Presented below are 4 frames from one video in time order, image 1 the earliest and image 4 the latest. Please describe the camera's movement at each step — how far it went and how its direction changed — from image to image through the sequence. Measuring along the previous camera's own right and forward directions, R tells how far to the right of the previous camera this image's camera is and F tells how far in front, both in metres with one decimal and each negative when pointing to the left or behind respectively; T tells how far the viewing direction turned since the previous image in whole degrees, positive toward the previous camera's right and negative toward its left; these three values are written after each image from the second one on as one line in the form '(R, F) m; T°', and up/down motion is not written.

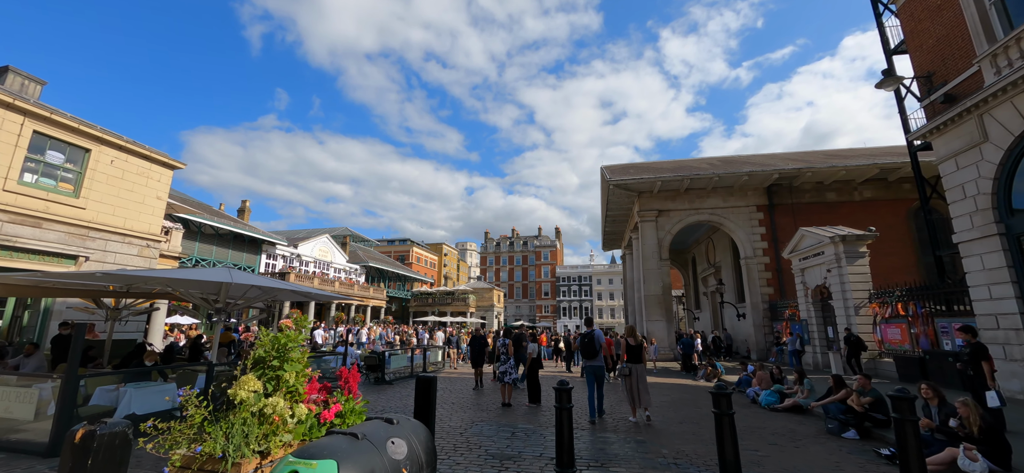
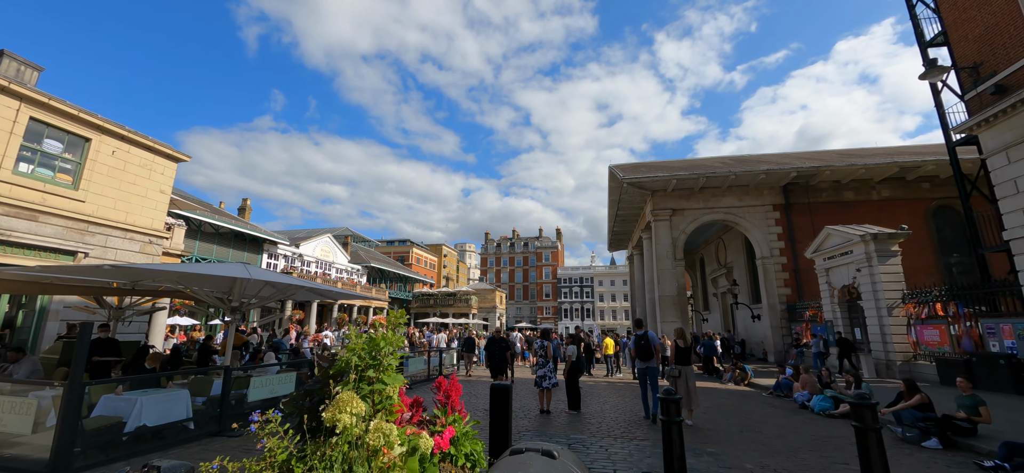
(-0.8, +0.7) m; +1°
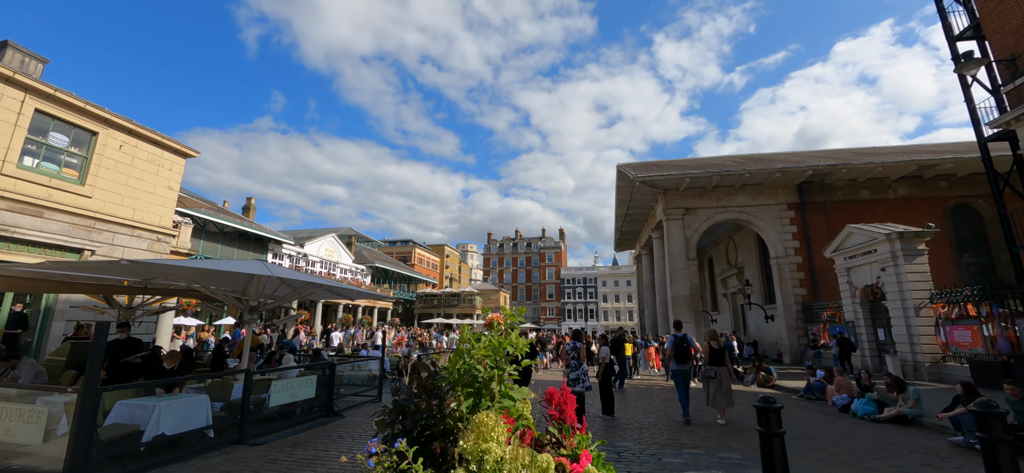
(-0.6, +0.4) m; 0°
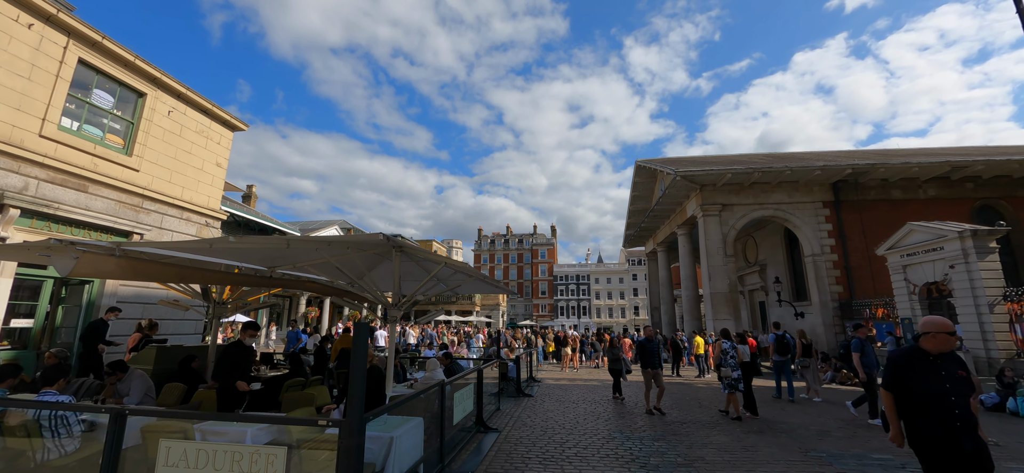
(-3.3, +1.2) m; +4°
